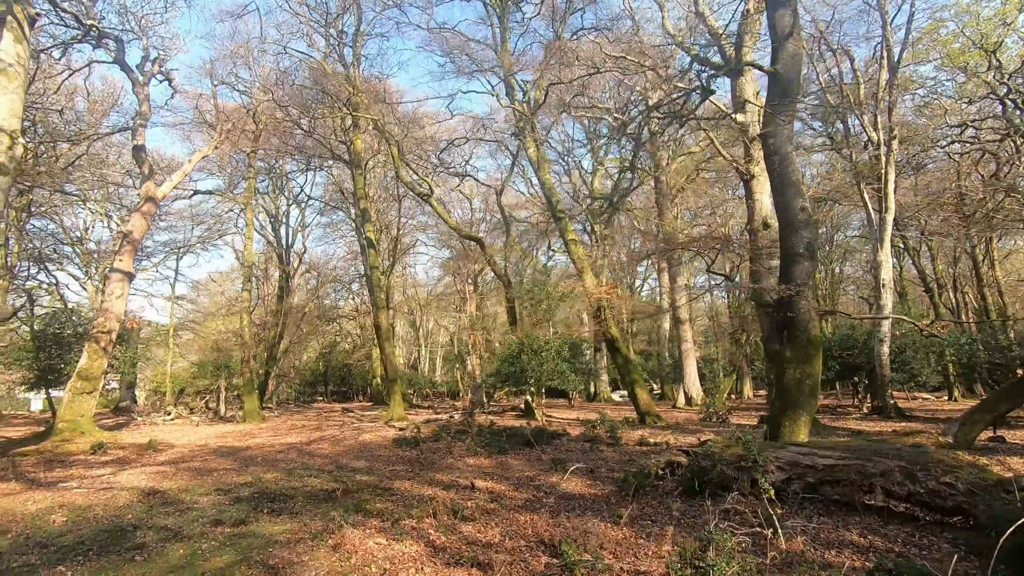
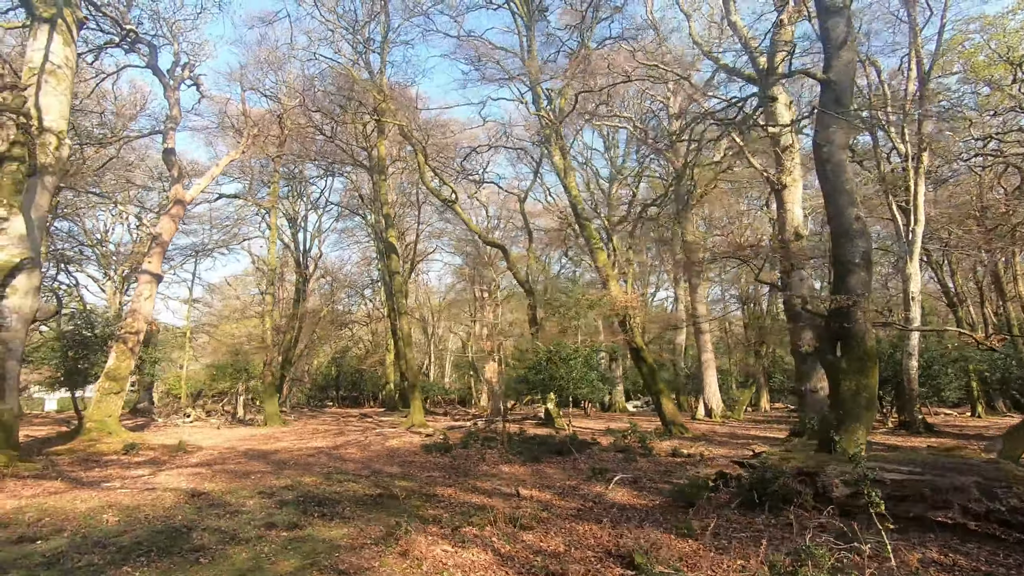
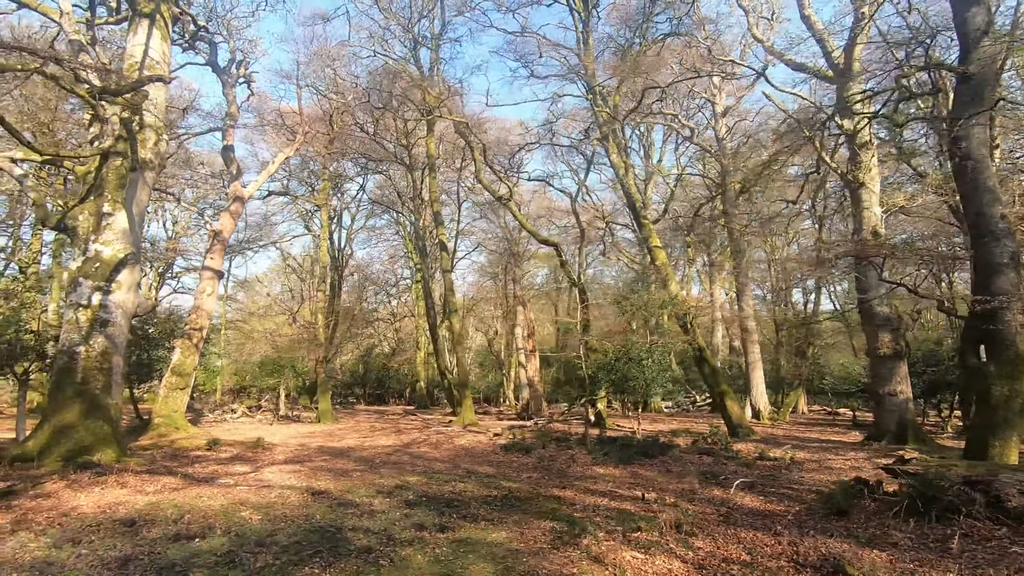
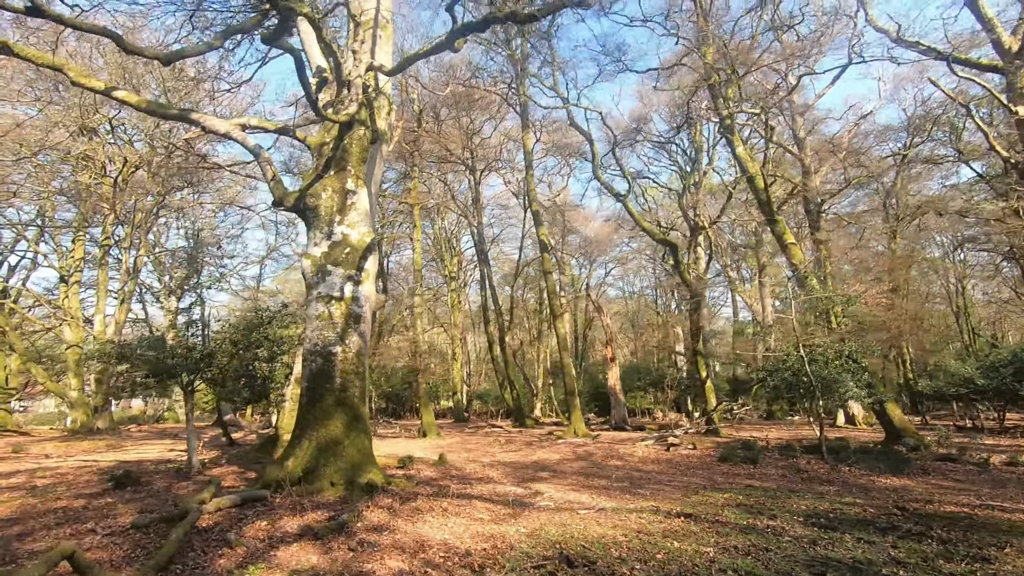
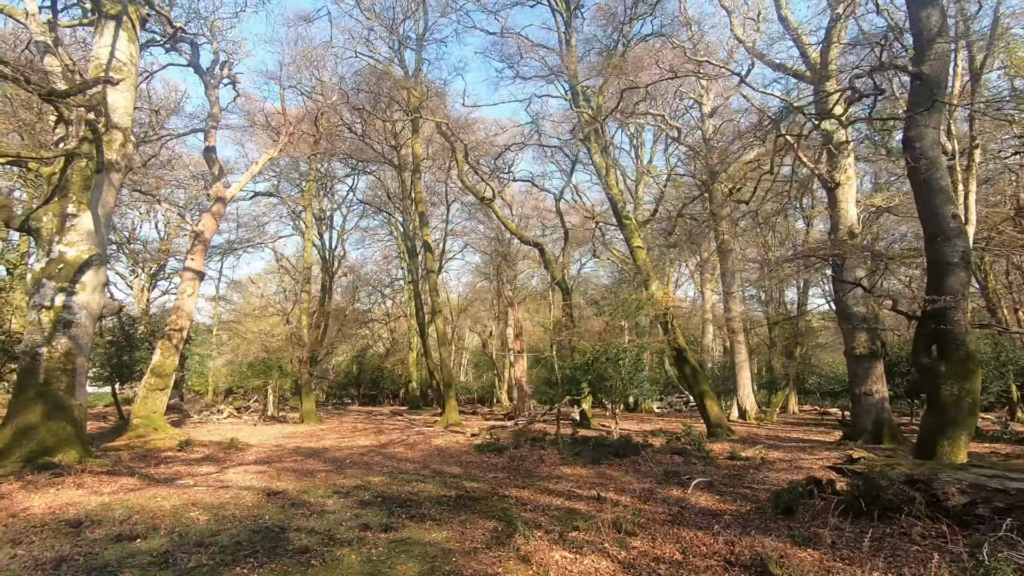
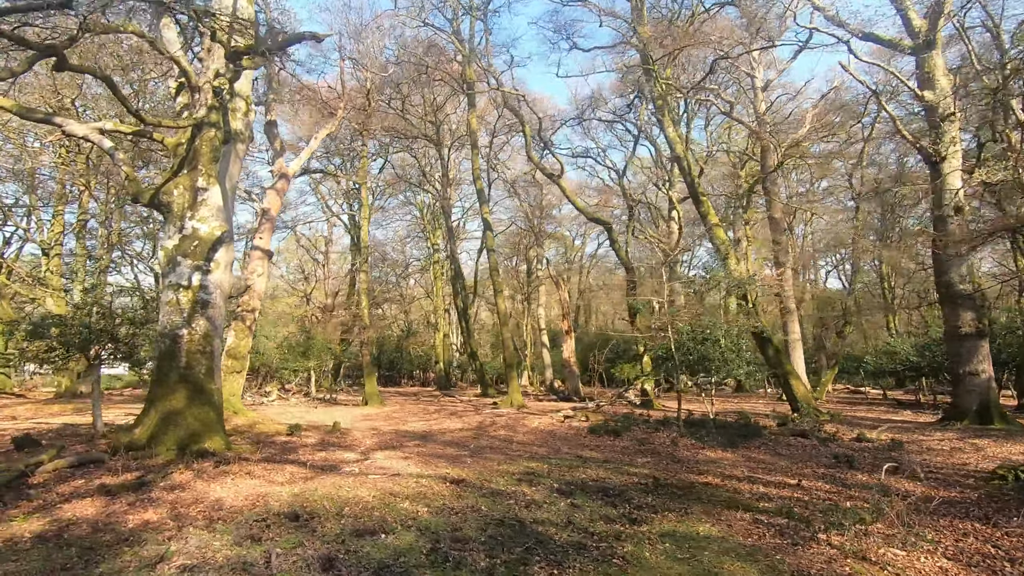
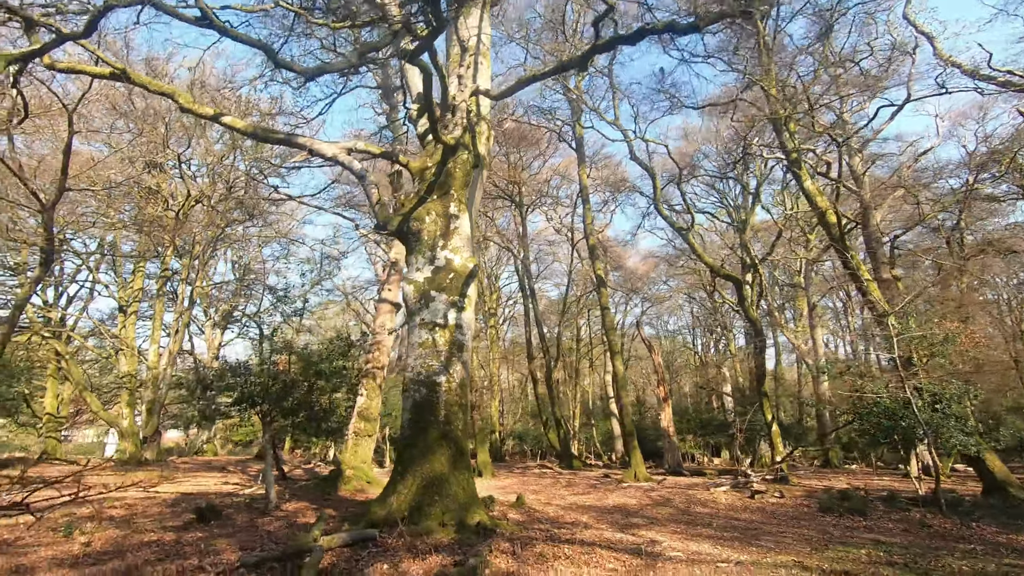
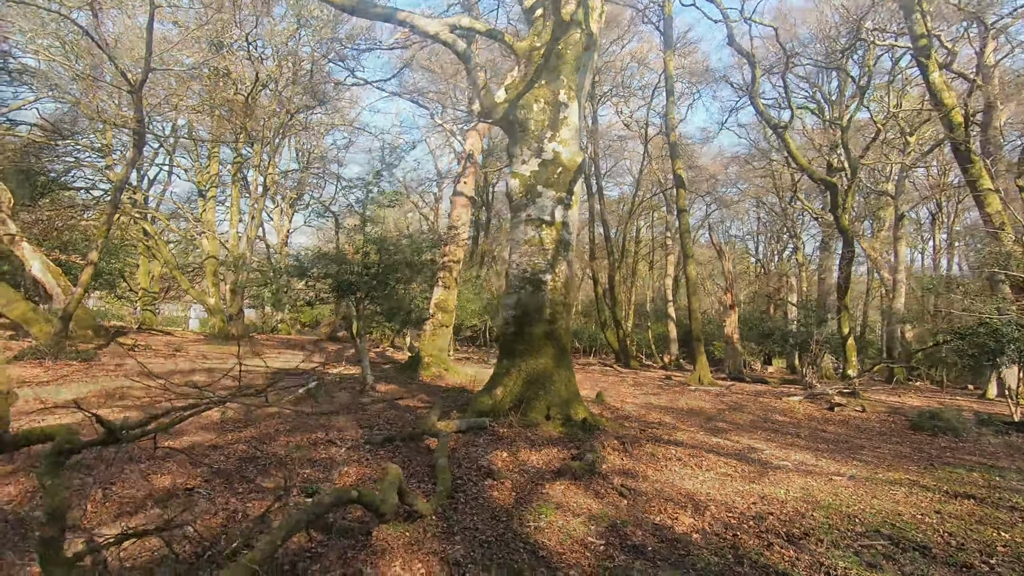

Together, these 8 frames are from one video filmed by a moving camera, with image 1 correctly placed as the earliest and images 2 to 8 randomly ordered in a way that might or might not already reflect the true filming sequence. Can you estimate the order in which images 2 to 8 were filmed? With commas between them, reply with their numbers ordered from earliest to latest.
2, 5, 3, 6, 4, 7, 8
